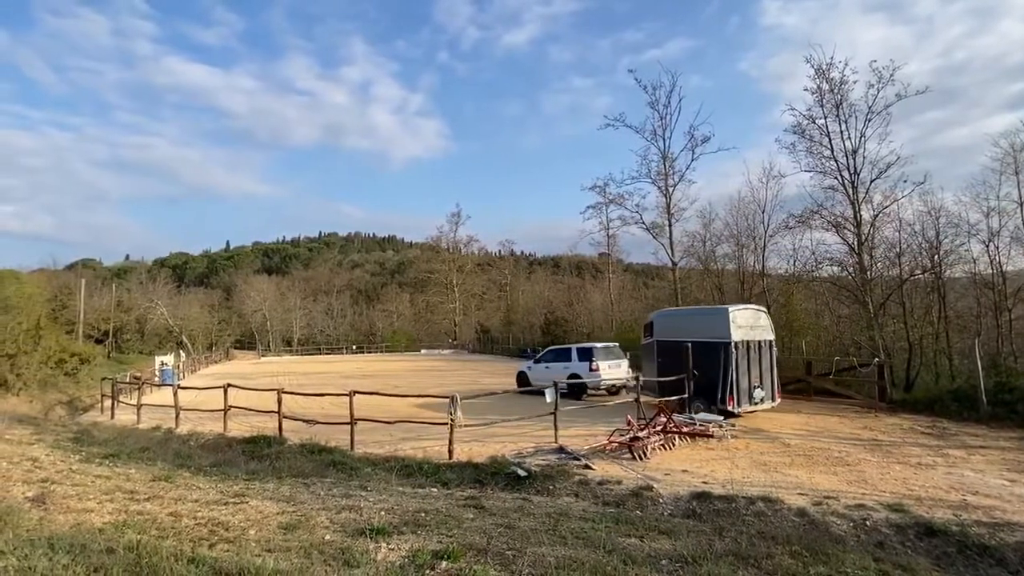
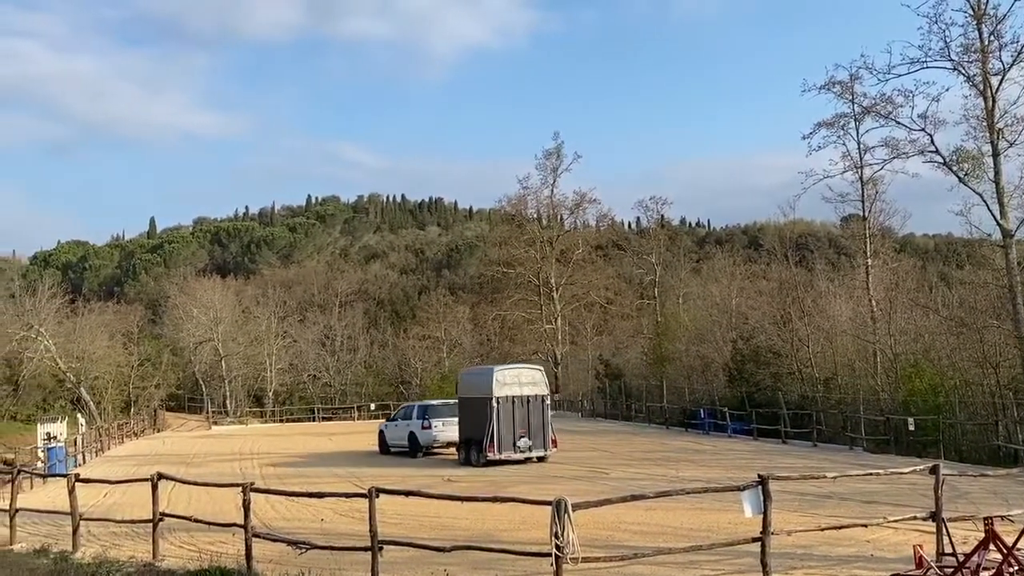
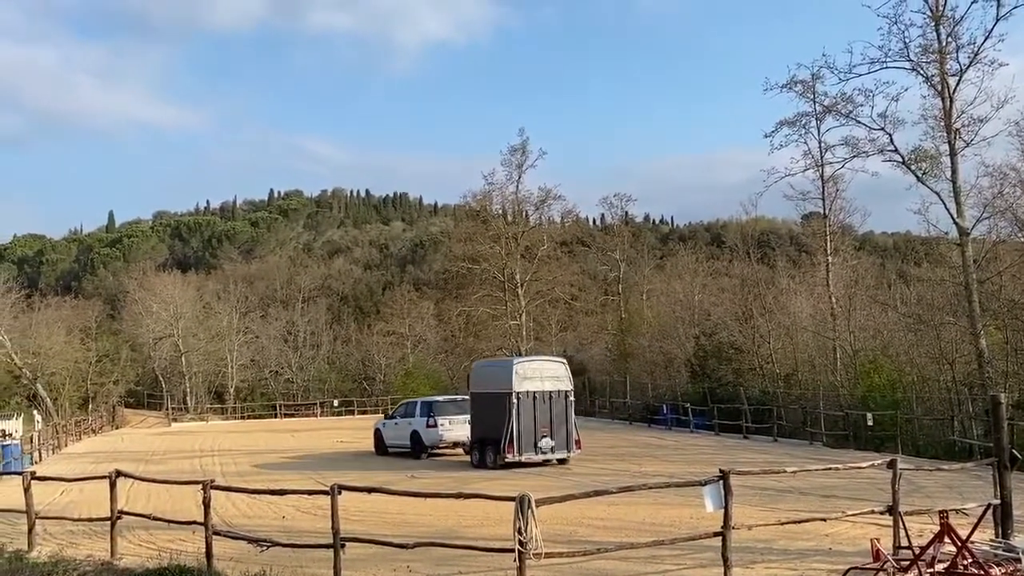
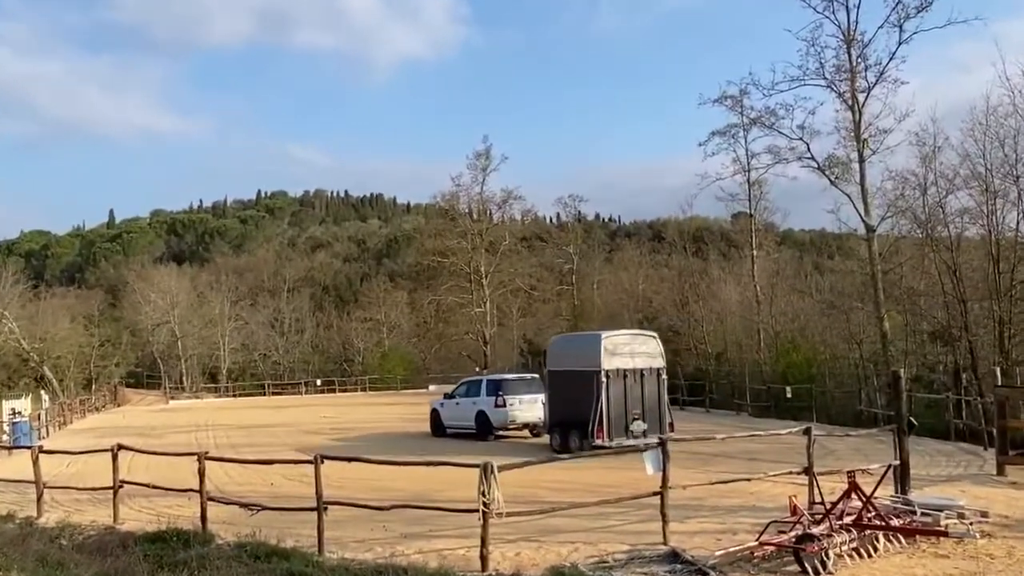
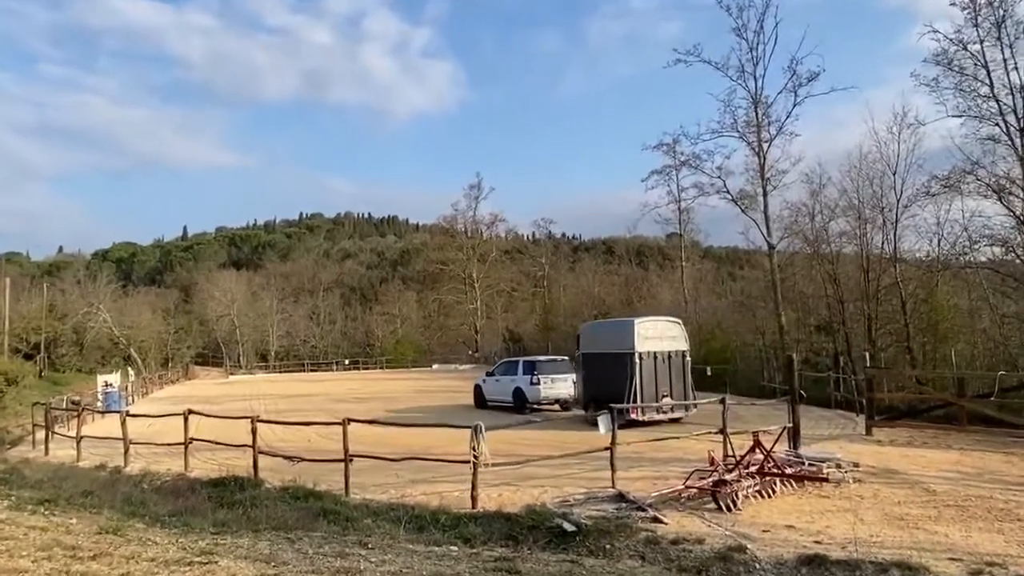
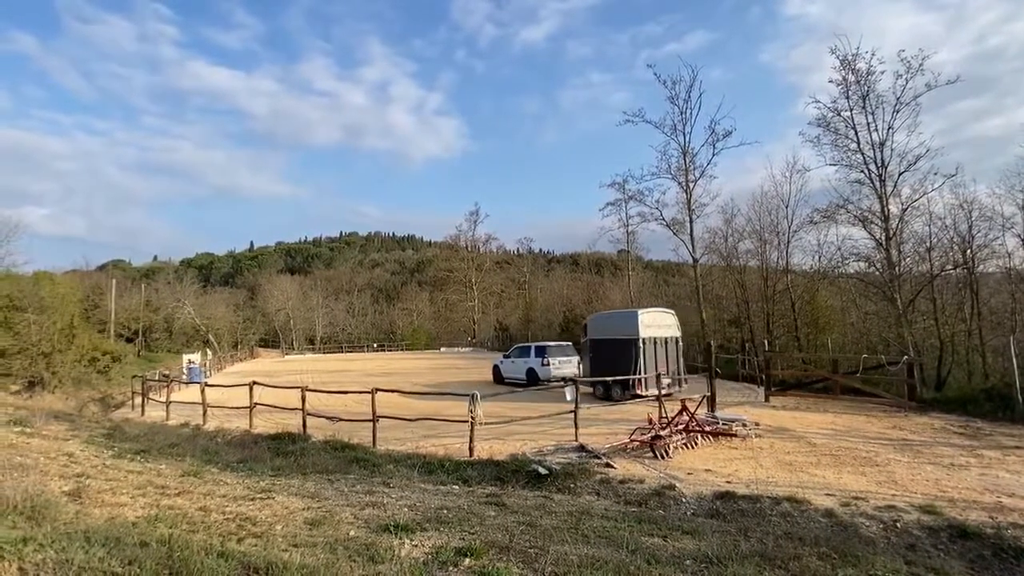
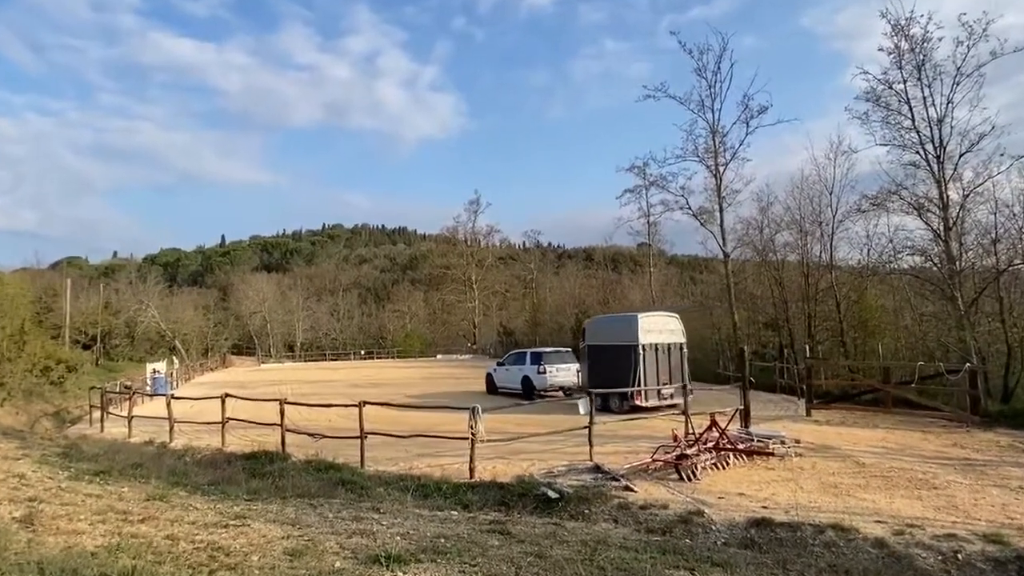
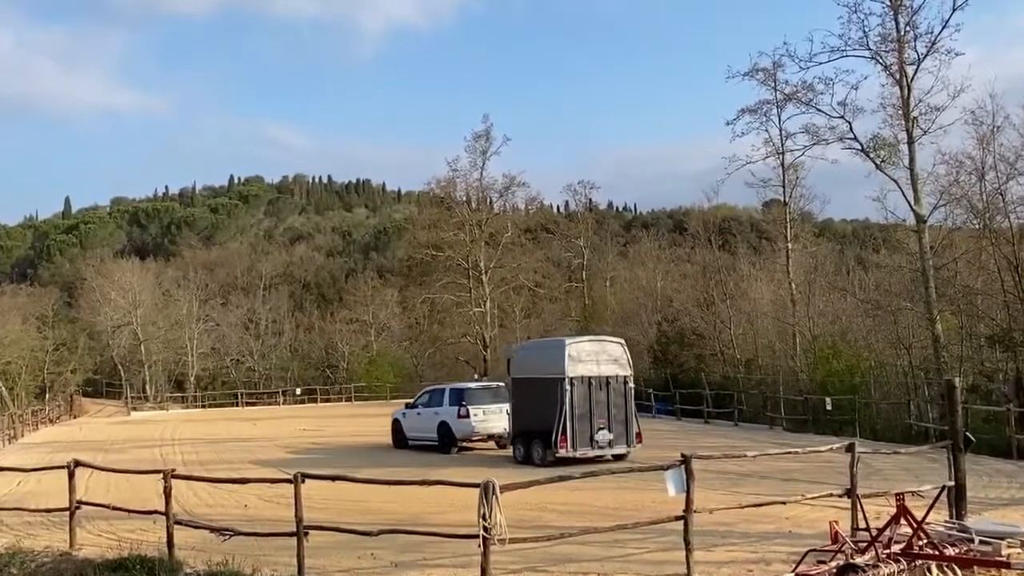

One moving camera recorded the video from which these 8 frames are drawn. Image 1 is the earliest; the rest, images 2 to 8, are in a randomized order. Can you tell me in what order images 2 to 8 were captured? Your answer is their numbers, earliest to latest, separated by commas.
6, 7, 5, 4, 8, 3, 2
